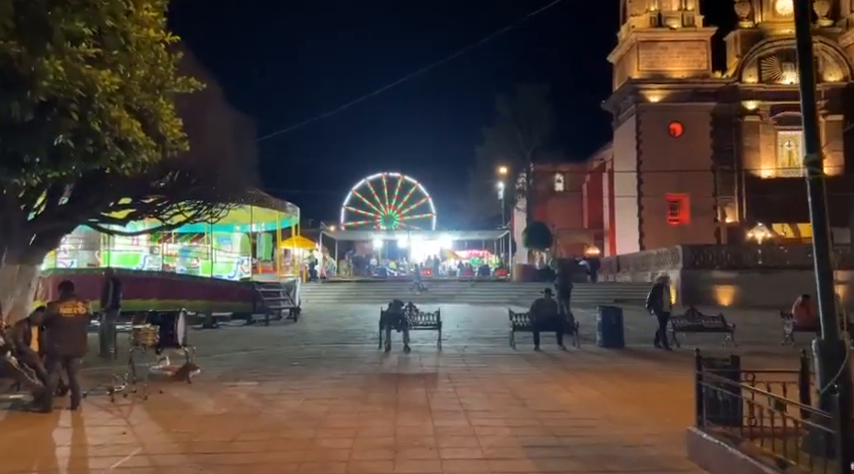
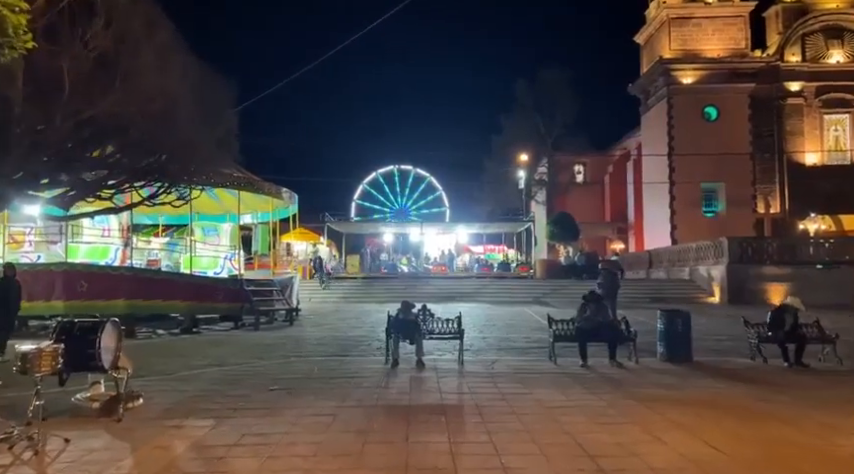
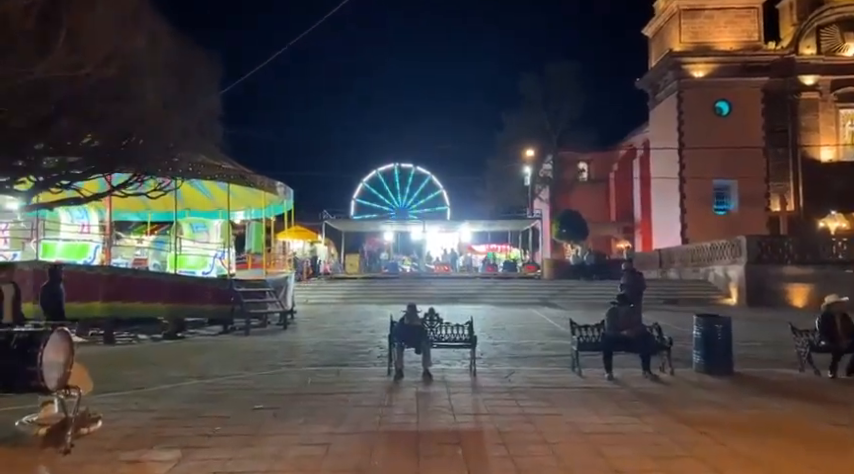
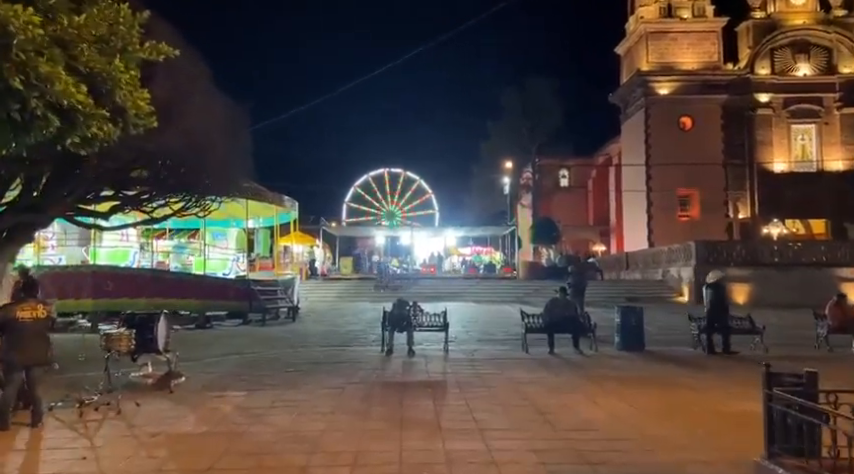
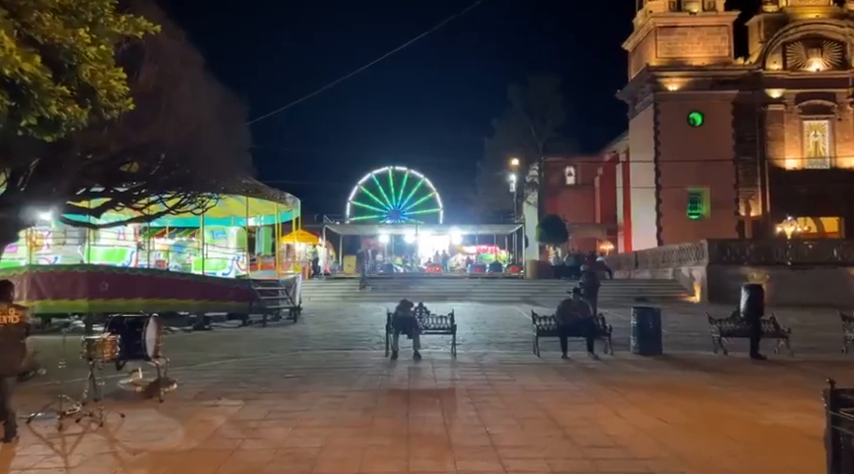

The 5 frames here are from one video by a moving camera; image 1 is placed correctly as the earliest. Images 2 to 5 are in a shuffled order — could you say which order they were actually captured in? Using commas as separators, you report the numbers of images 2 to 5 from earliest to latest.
4, 5, 2, 3
